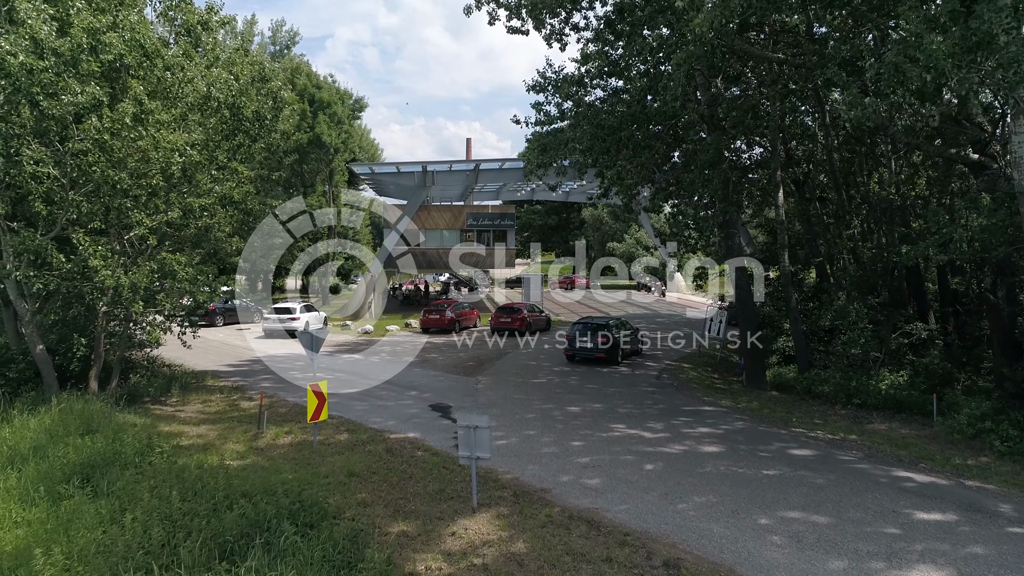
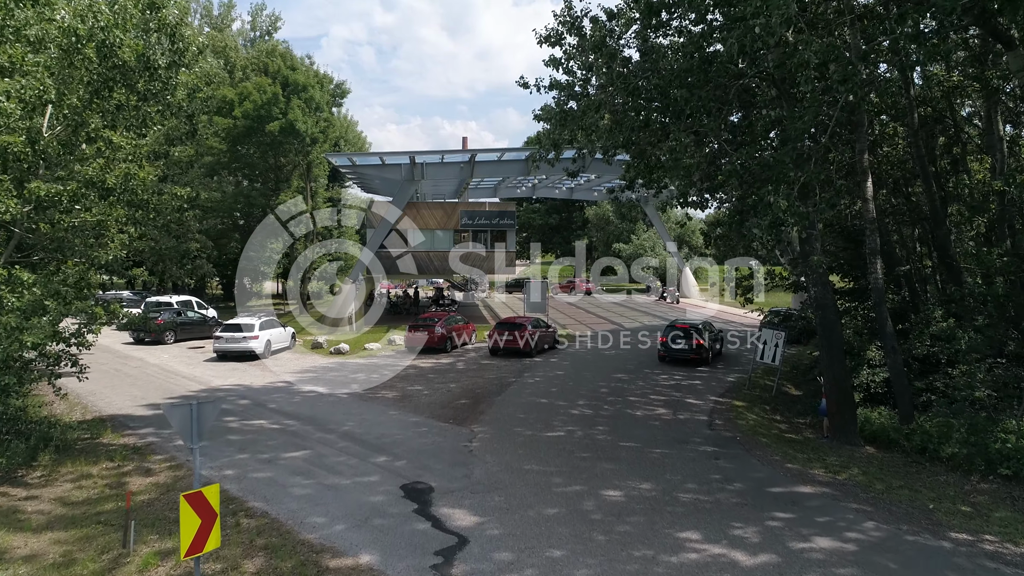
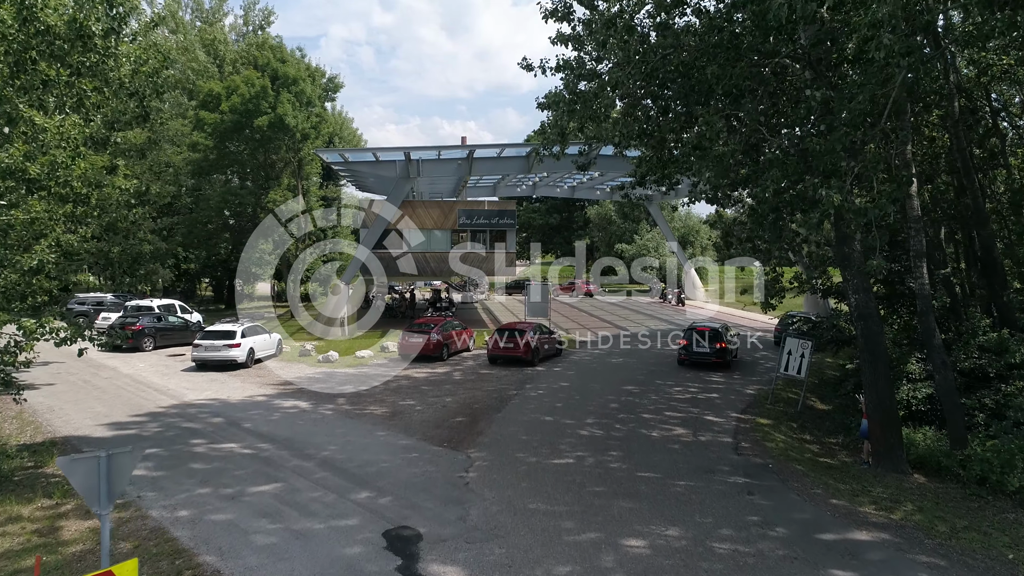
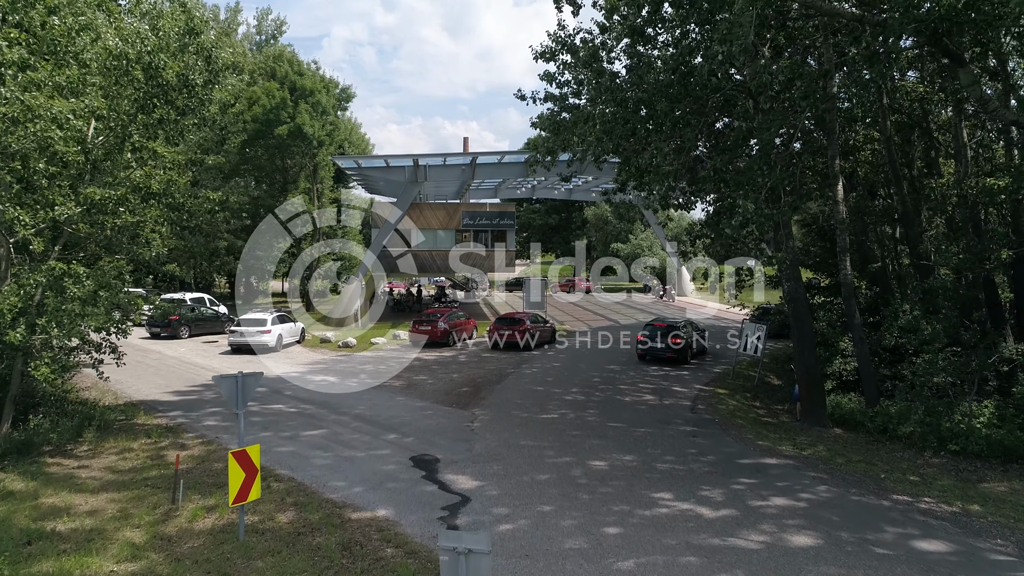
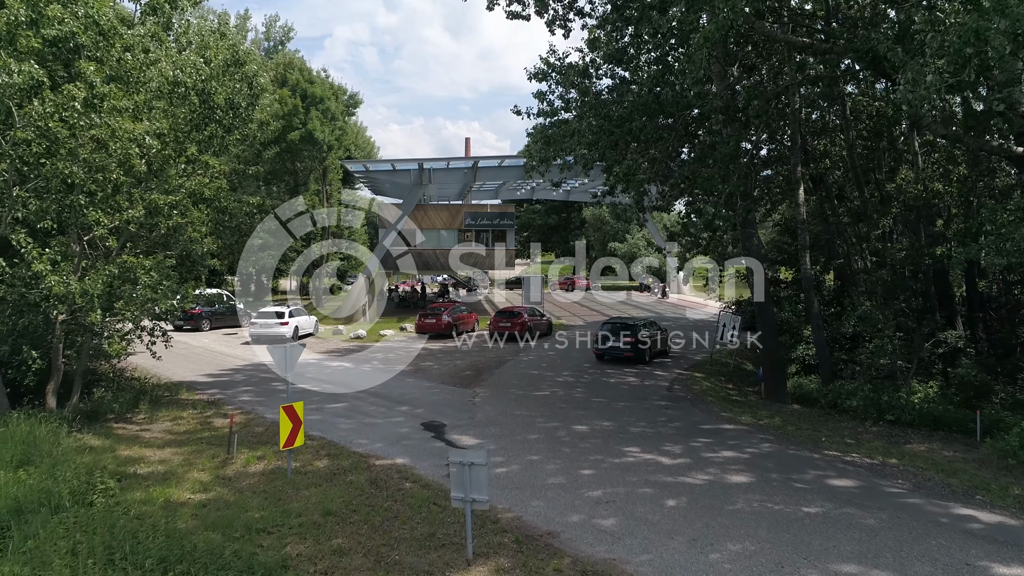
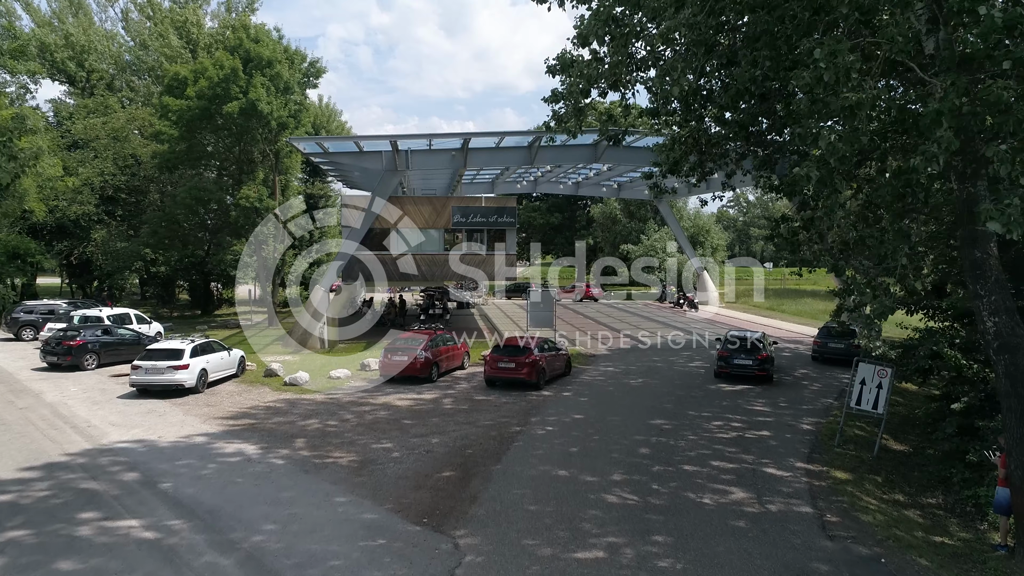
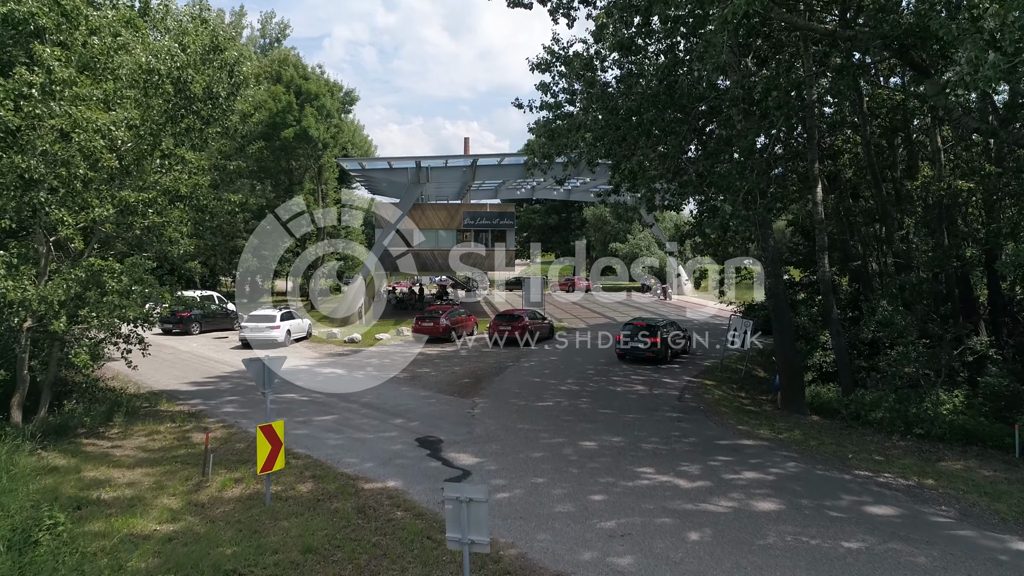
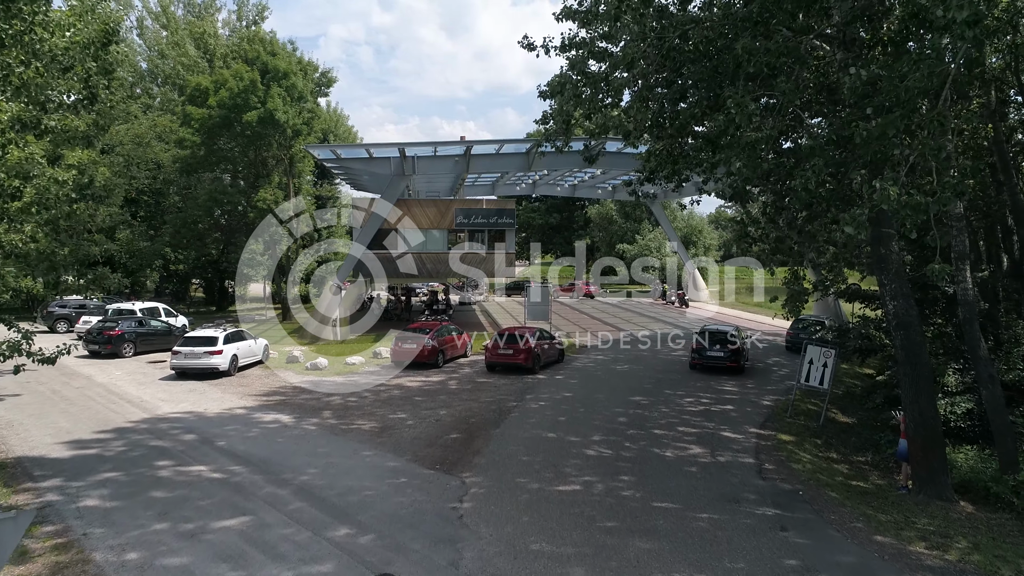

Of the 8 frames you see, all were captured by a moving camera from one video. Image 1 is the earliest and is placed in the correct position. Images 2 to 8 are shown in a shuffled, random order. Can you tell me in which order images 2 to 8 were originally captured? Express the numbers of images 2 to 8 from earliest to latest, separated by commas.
5, 7, 4, 2, 3, 8, 6
